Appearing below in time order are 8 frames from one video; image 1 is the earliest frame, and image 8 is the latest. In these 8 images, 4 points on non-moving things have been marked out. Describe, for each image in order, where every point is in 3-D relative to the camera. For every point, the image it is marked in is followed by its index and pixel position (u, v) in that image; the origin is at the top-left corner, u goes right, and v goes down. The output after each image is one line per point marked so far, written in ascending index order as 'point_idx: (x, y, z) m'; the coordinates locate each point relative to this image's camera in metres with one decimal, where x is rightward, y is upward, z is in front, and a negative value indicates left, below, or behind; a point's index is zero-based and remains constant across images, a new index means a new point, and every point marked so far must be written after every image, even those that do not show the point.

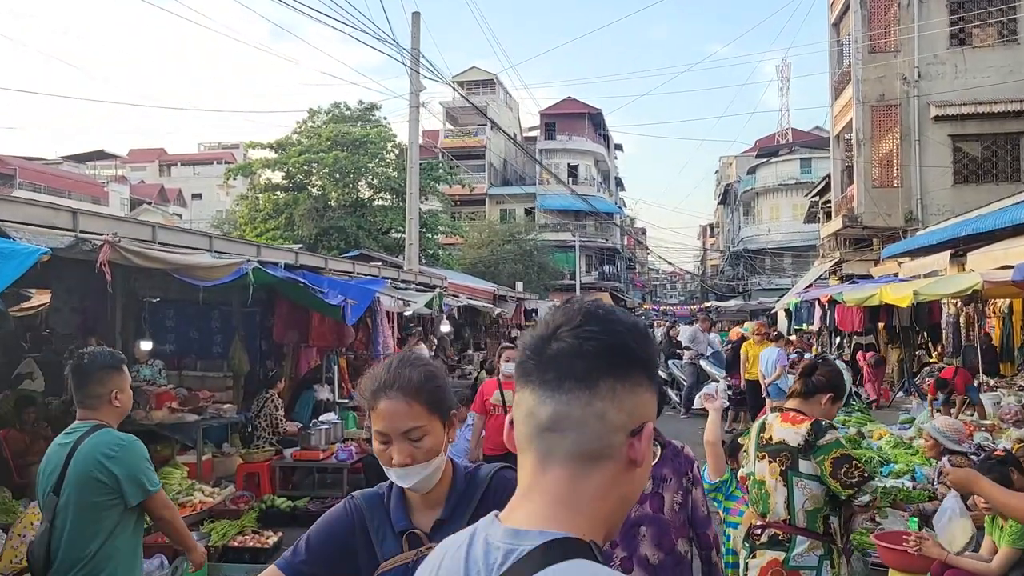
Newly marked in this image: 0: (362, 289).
0: (-1.3, 0.0, +7.8) m
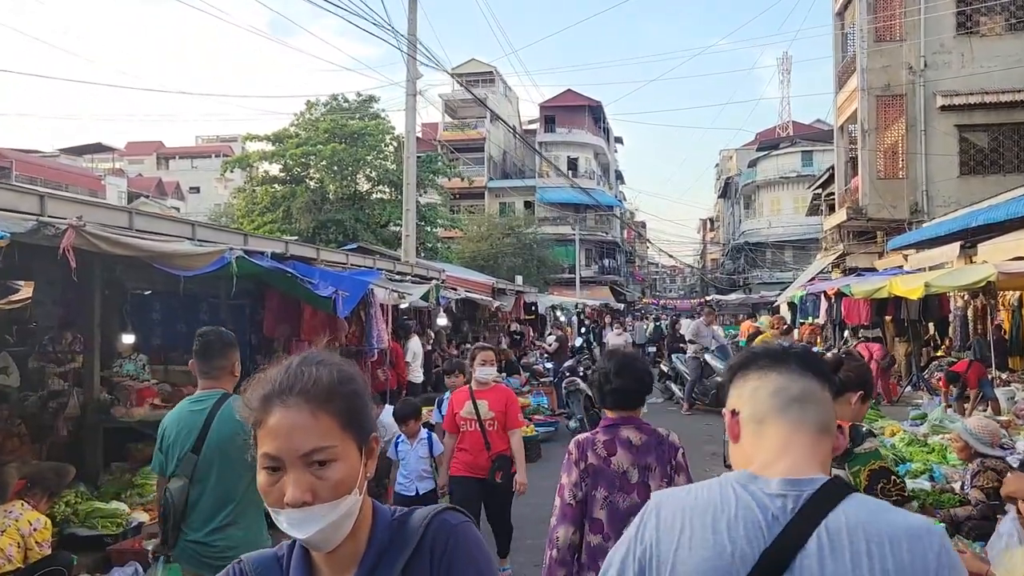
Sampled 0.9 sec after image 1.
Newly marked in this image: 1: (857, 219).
0: (-1.3, +0.1, +7.5) m
1: (+7.0, +1.4, +17.7) m
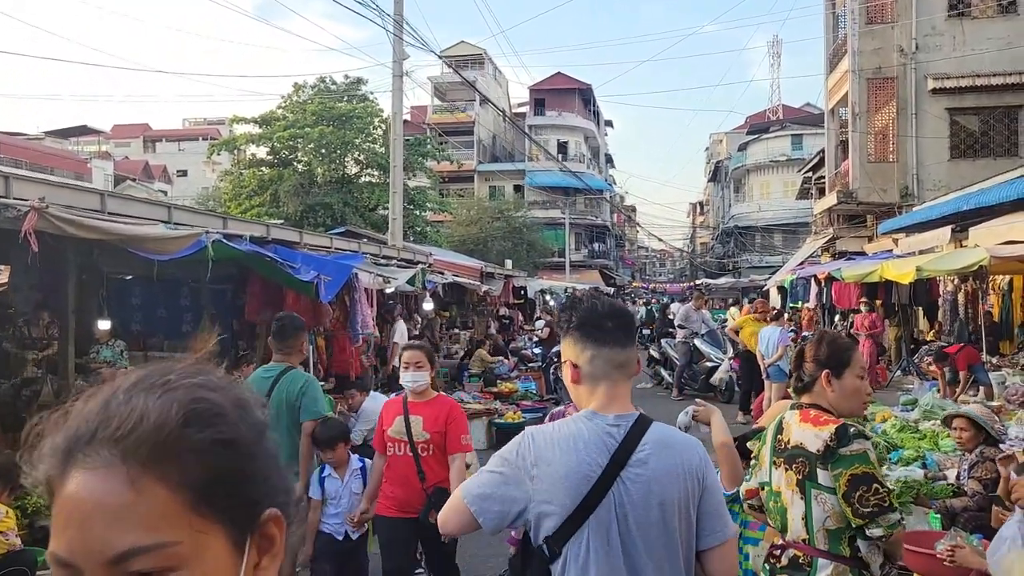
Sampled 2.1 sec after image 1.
0: (-1.4, +0.2, +7.3) m
1: (+6.8, +1.7, +17.6) m
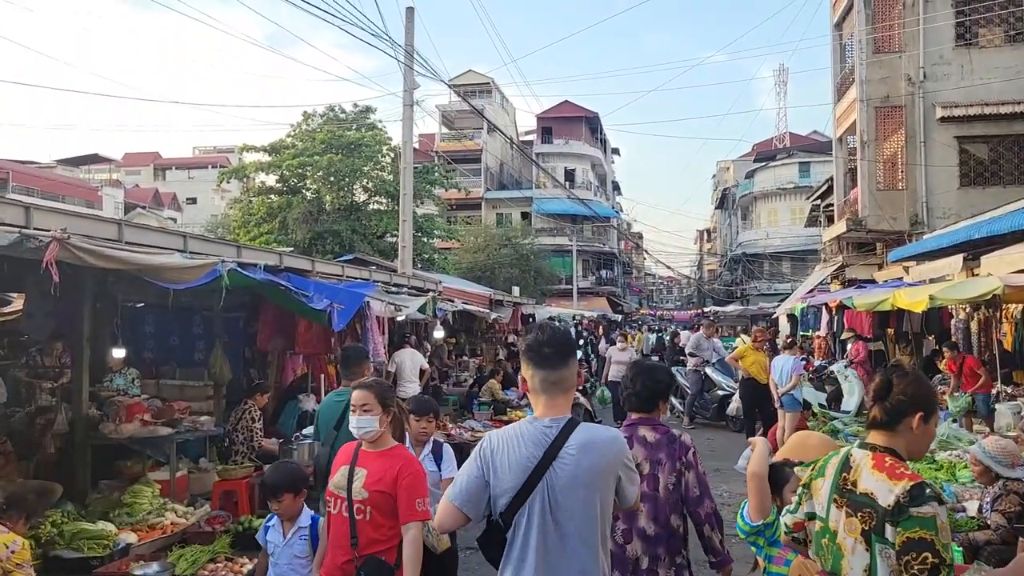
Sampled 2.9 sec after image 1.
0: (-1.3, 0.0, +7.3) m
1: (+6.9, +1.2, +17.6) m
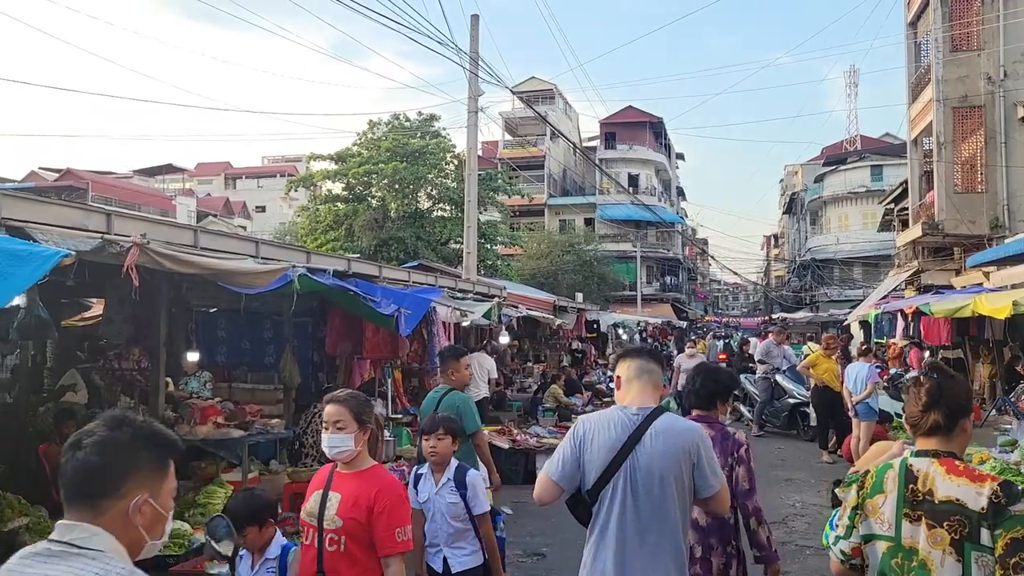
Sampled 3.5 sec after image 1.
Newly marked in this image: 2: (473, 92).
0: (-0.8, -0.1, +7.4) m
1: (+8.2, +1.0, +17.1) m
2: (-0.6, +3.2, +14.3) m
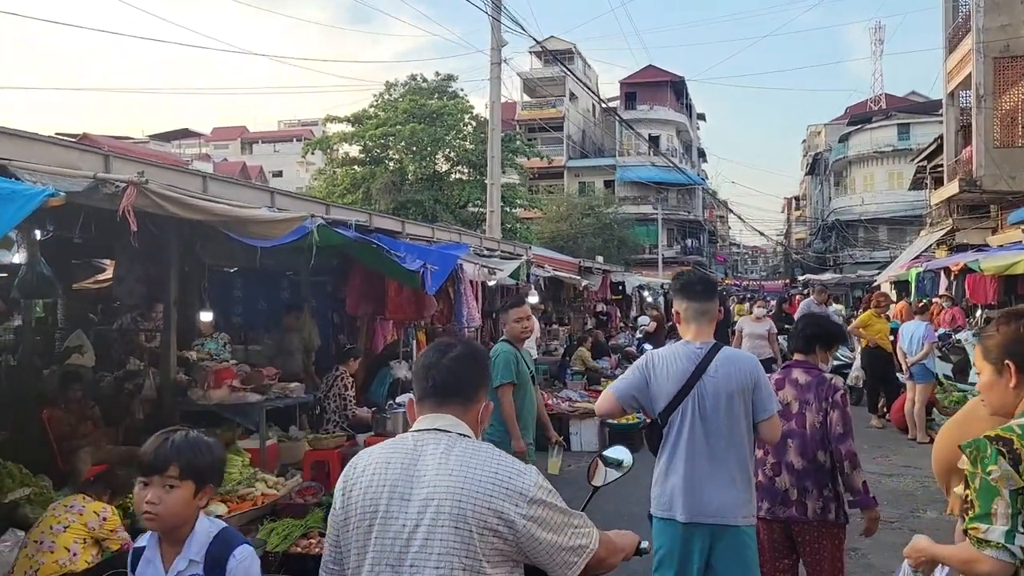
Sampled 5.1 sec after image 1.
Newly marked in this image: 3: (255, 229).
0: (-0.5, +0.3, +6.9) m
1: (+8.6, +1.8, +16.4) m
2: (-0.3, +3.8, +13.6) m
3: (-1.3, +0.3, +4.5) m
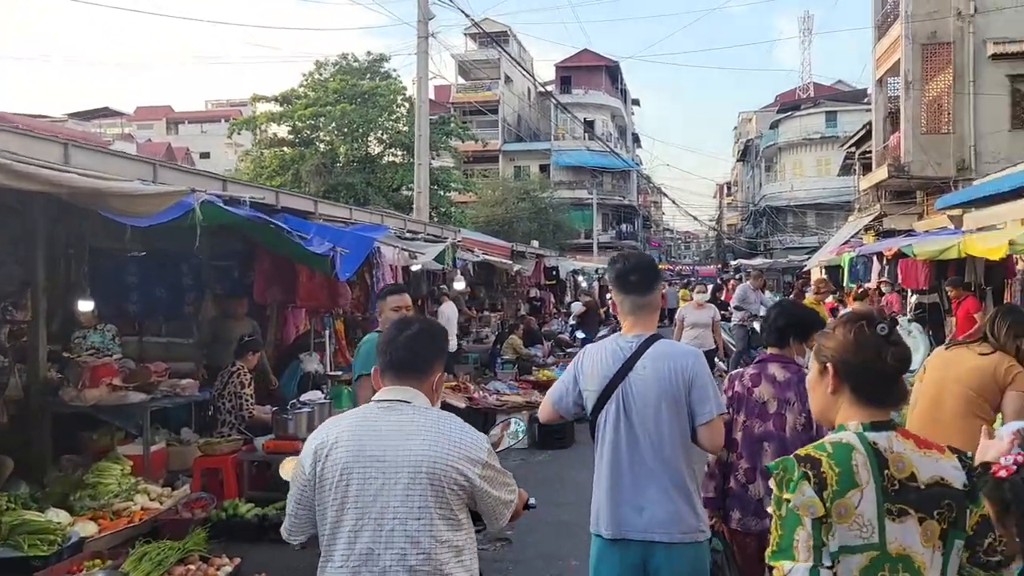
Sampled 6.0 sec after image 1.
0: (-1.1, +0.4, +6.3) m
1: (+7.4, +2.1, +16.4) m
2: (-1.3, +4.0, +13.0) m
3: (-1.7, +0.4, +3.9) m
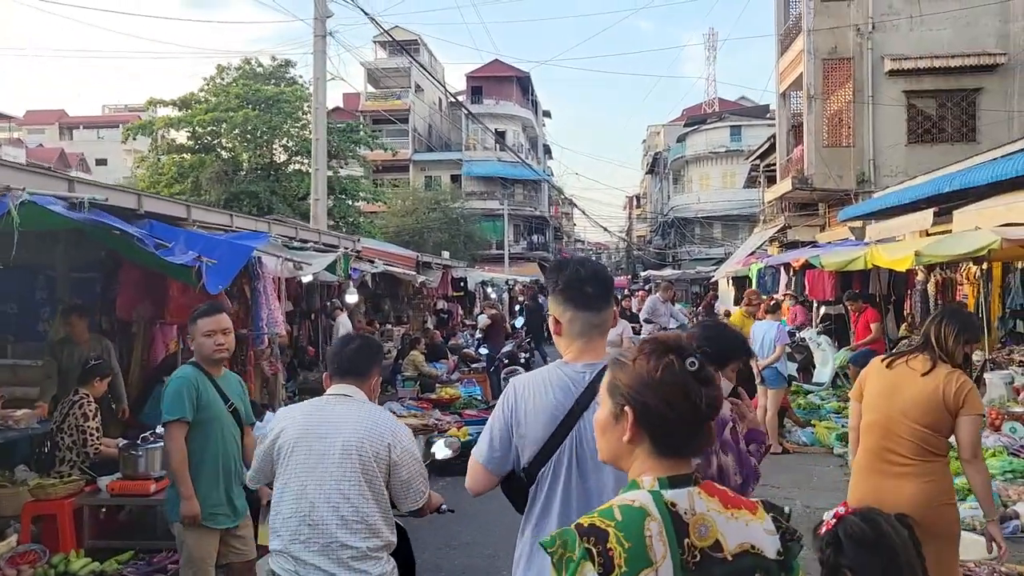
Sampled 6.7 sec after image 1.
0: (-1.8, +0.3, +5.7) m
1: (+5.6, +1.9, +16.6) m
2: (-2.7, +3.9, +12.3) m
3: (-2.2, +0.3, +3.2) m
